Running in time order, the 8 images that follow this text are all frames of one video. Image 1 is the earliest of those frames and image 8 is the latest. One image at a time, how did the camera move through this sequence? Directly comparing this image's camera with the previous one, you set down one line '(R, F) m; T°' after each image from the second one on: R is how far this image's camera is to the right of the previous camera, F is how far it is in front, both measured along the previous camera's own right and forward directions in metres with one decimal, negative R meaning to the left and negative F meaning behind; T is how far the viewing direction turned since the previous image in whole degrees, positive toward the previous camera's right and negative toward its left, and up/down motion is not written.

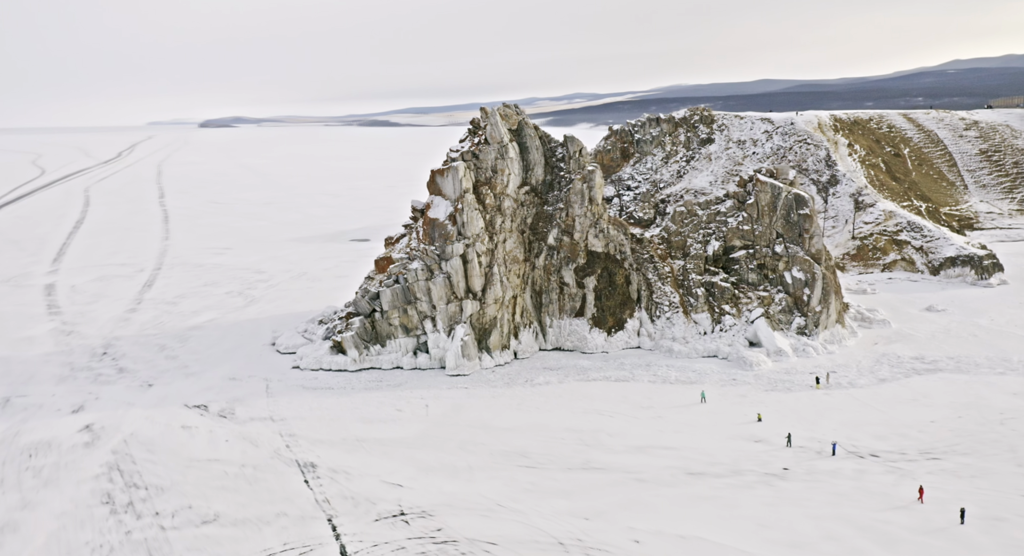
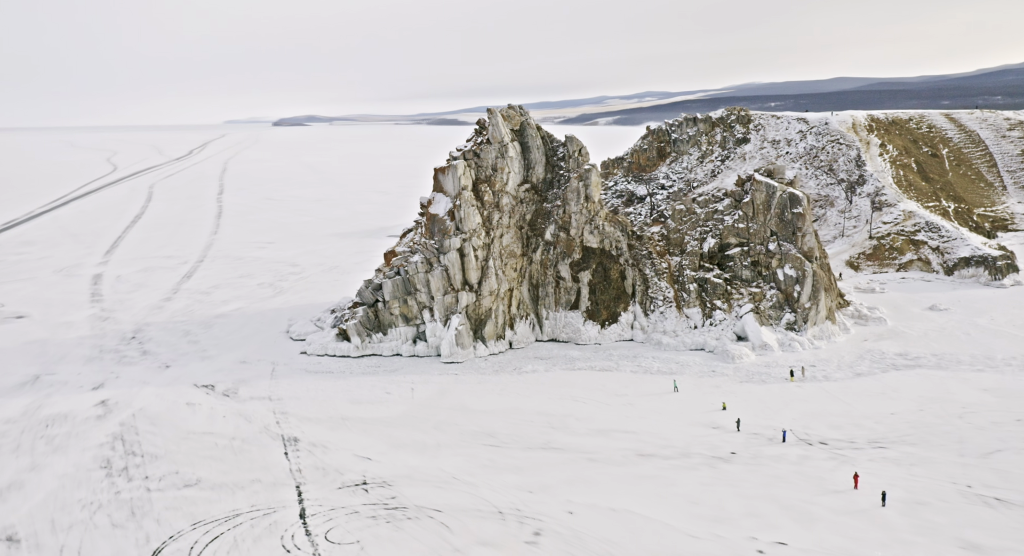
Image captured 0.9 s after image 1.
(+3.6, -1.3) m; -4°
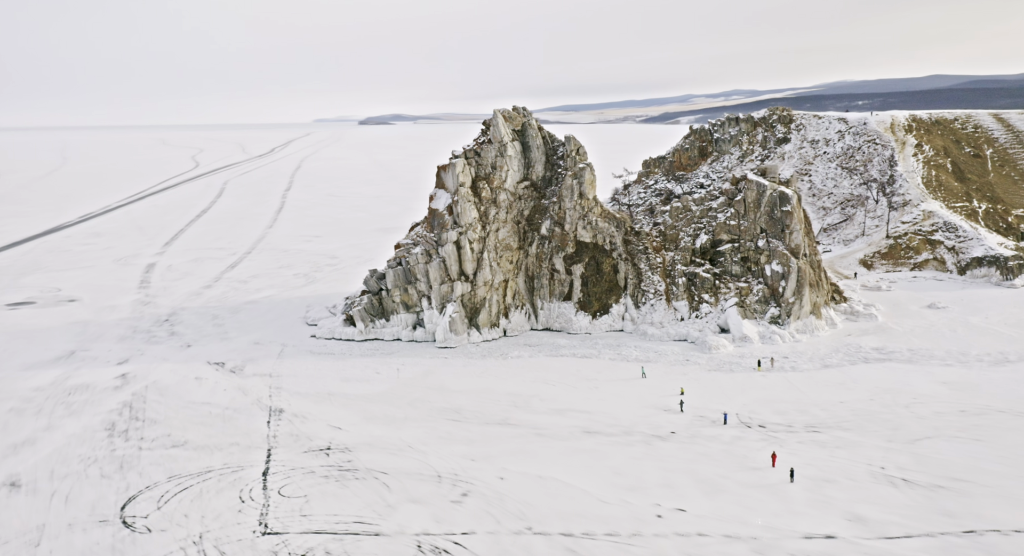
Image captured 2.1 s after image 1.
(+4.2, -1.7) m; -4°
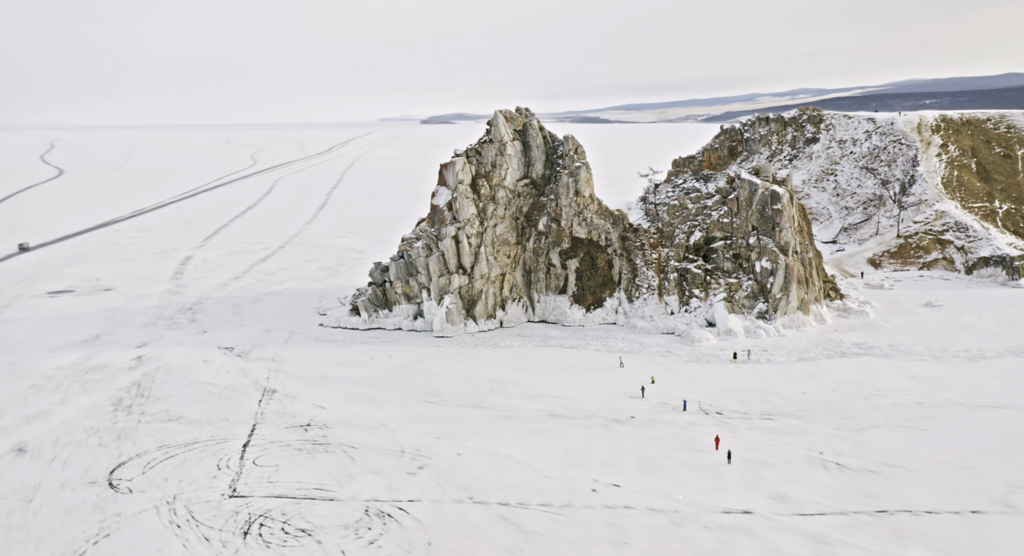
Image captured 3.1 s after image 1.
(+3.1, -1.3) m; -3°
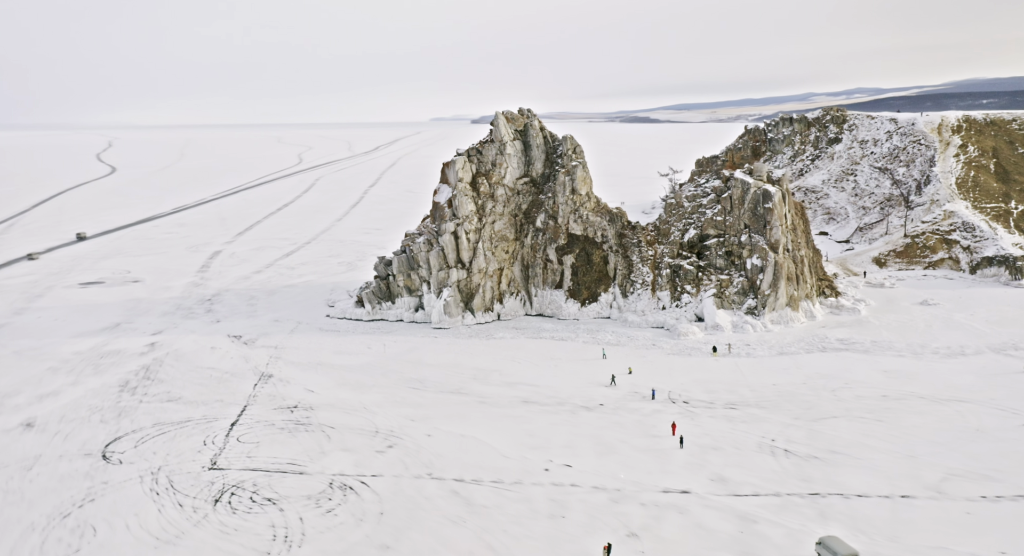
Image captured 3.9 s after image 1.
(+2.6, -1.1) m; -3°
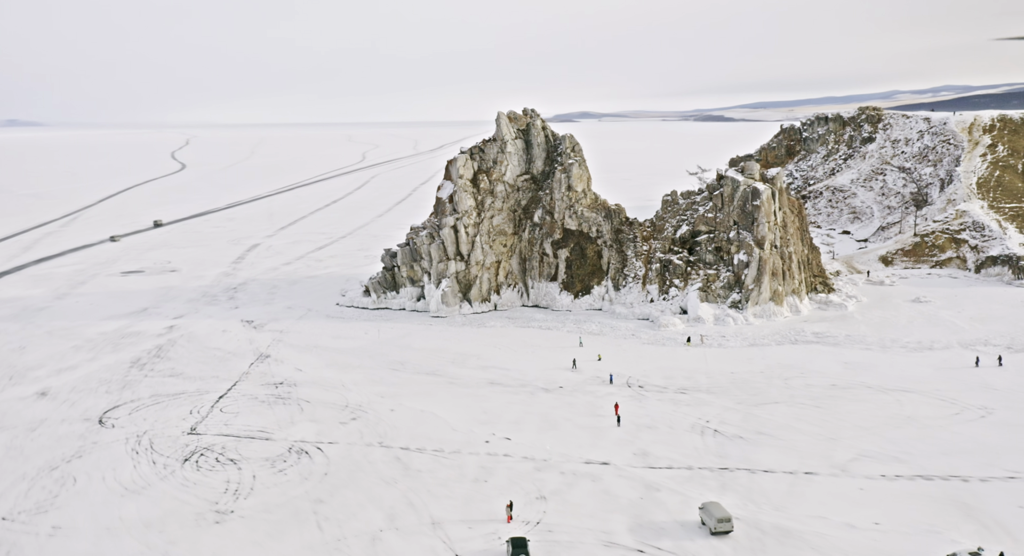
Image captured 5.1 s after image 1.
(+3.7, -1.7) m; -4°
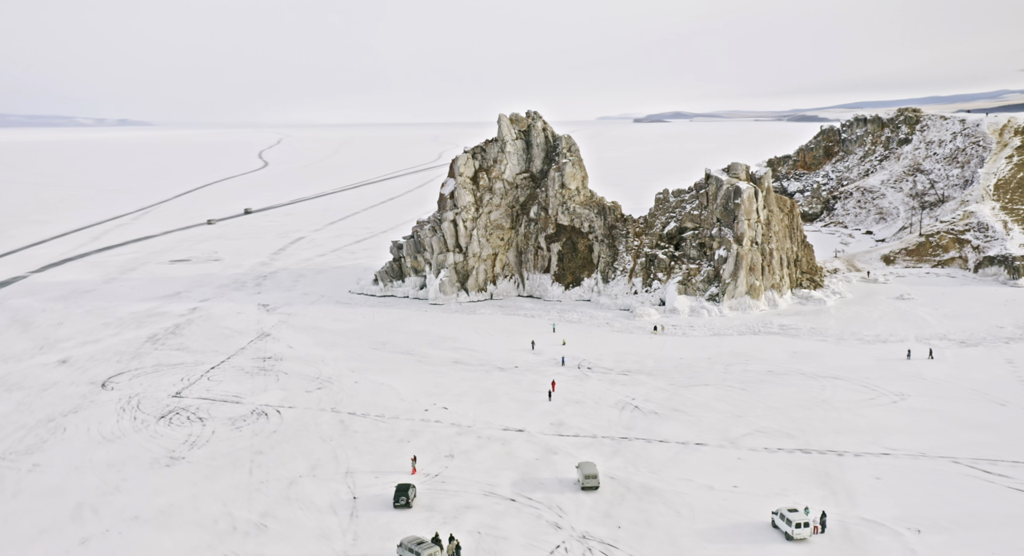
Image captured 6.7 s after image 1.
(+4.7, -2.2) m; -4°
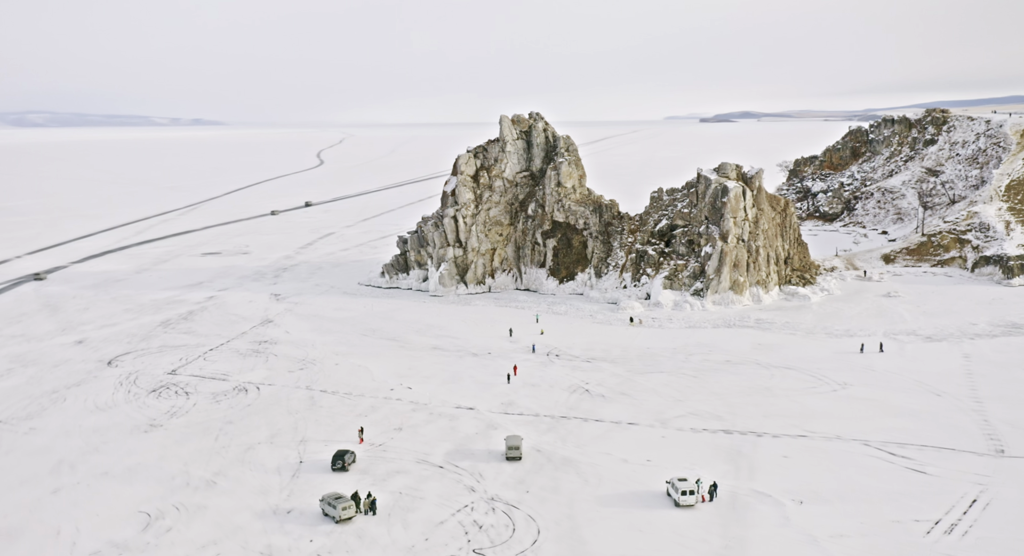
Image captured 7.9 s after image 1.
(+3.4, -1.7) m; -3°
